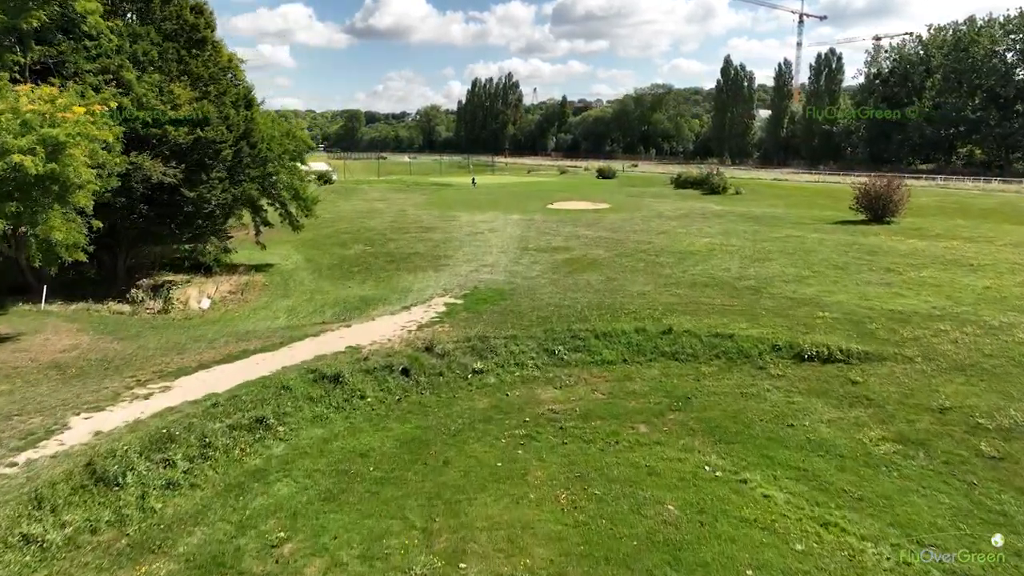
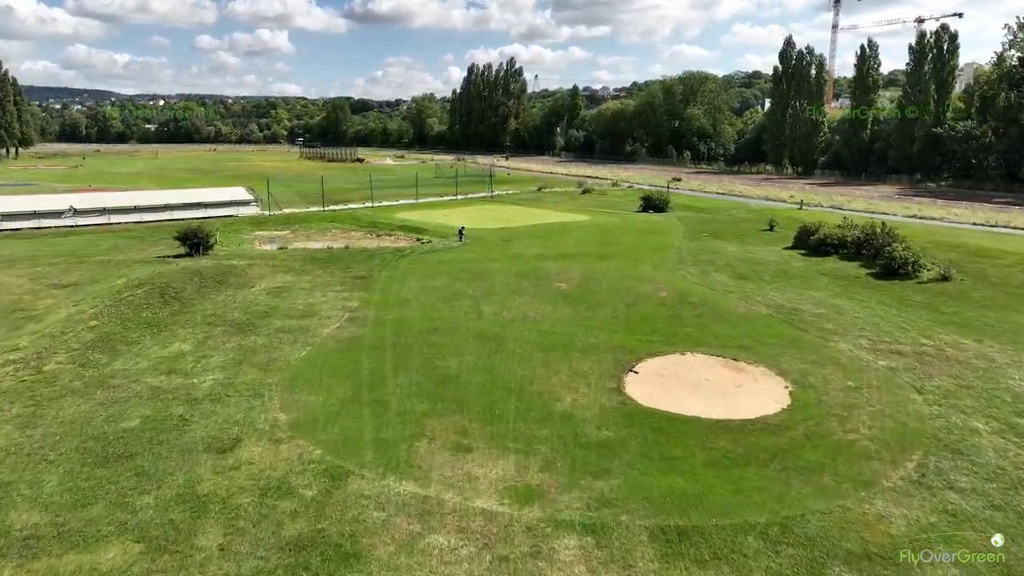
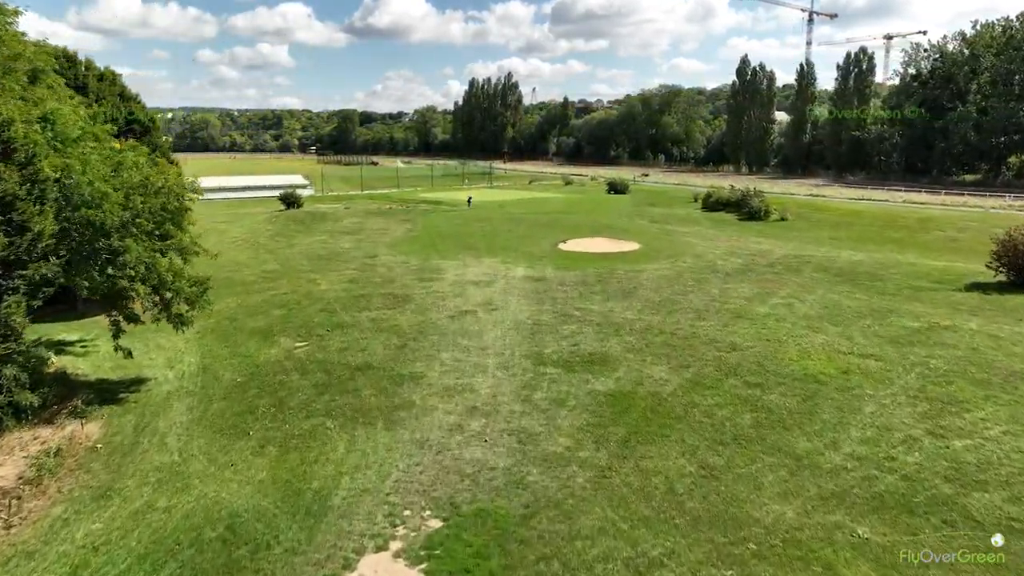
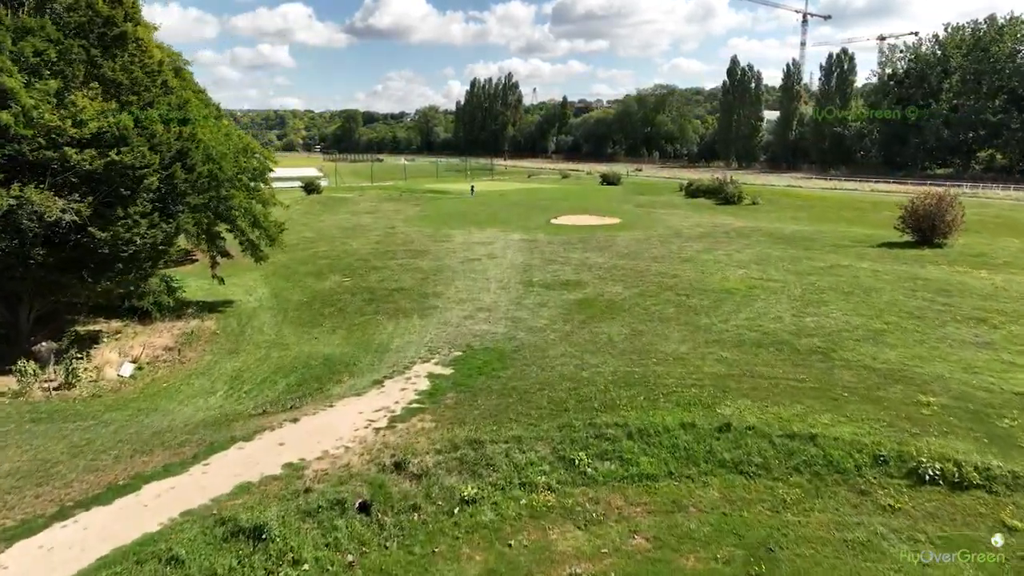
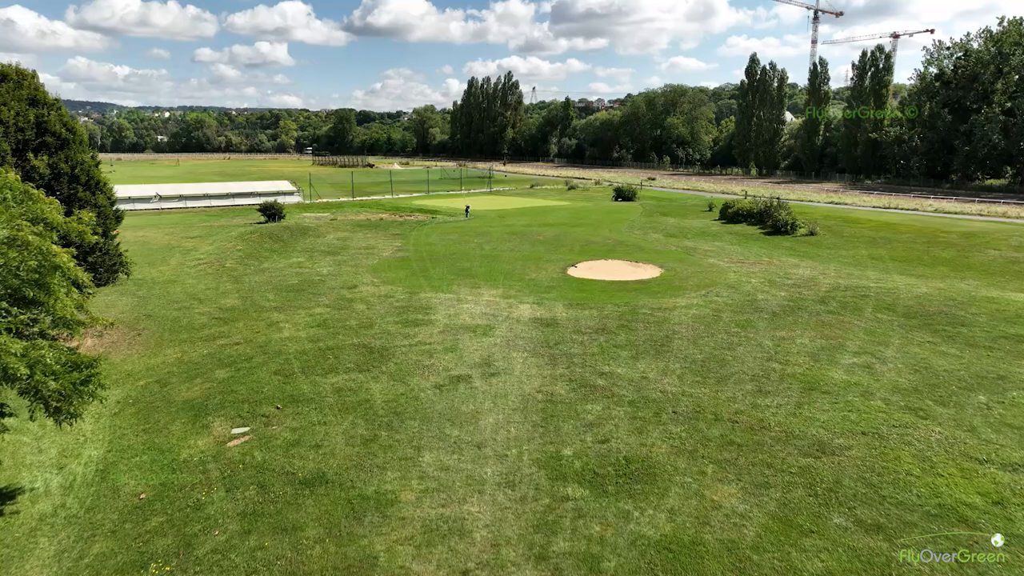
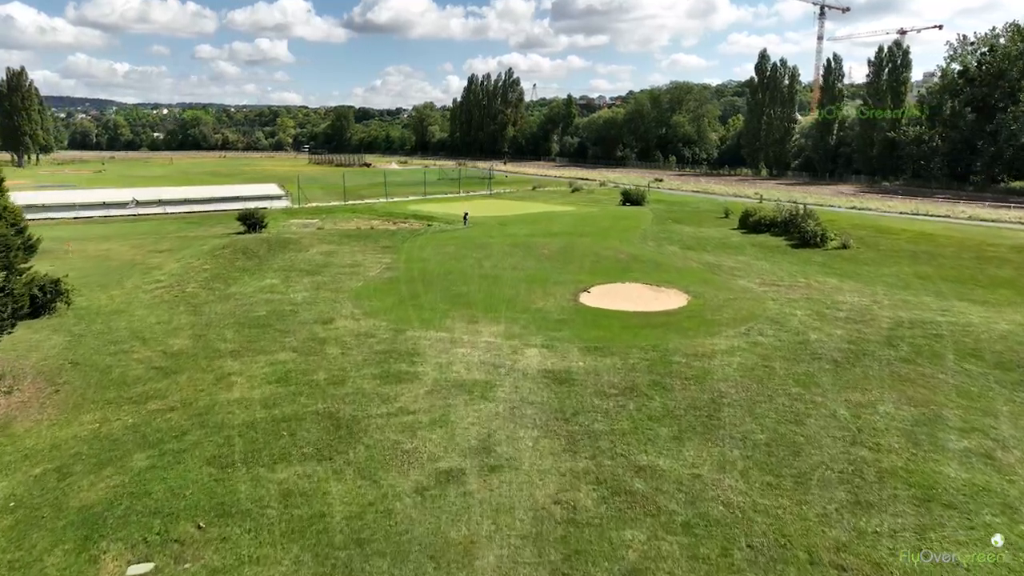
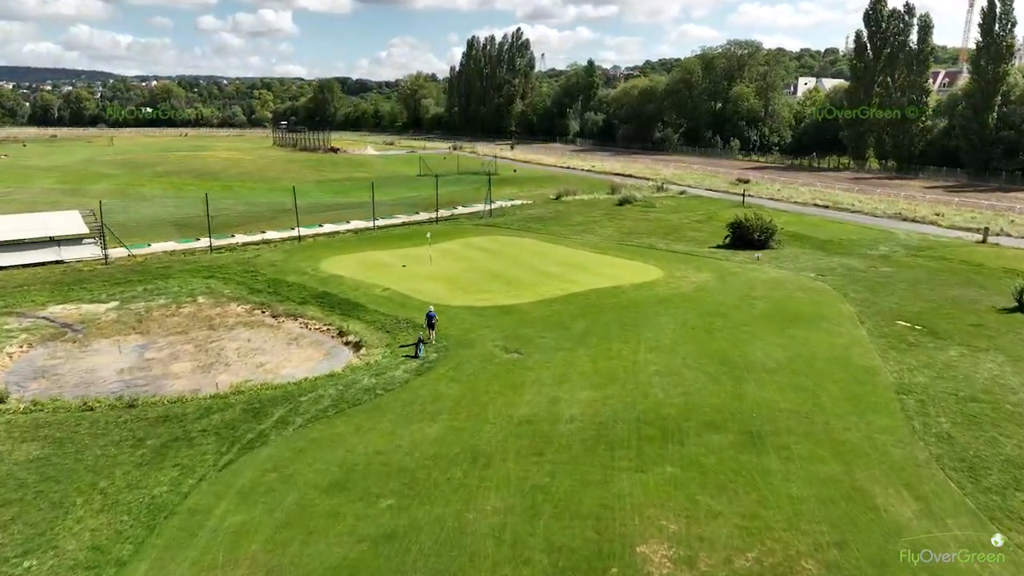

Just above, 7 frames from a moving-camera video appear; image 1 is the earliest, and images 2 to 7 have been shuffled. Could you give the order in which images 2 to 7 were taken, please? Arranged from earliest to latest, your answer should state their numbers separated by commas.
4, 3, 5, 6, 2, 7
